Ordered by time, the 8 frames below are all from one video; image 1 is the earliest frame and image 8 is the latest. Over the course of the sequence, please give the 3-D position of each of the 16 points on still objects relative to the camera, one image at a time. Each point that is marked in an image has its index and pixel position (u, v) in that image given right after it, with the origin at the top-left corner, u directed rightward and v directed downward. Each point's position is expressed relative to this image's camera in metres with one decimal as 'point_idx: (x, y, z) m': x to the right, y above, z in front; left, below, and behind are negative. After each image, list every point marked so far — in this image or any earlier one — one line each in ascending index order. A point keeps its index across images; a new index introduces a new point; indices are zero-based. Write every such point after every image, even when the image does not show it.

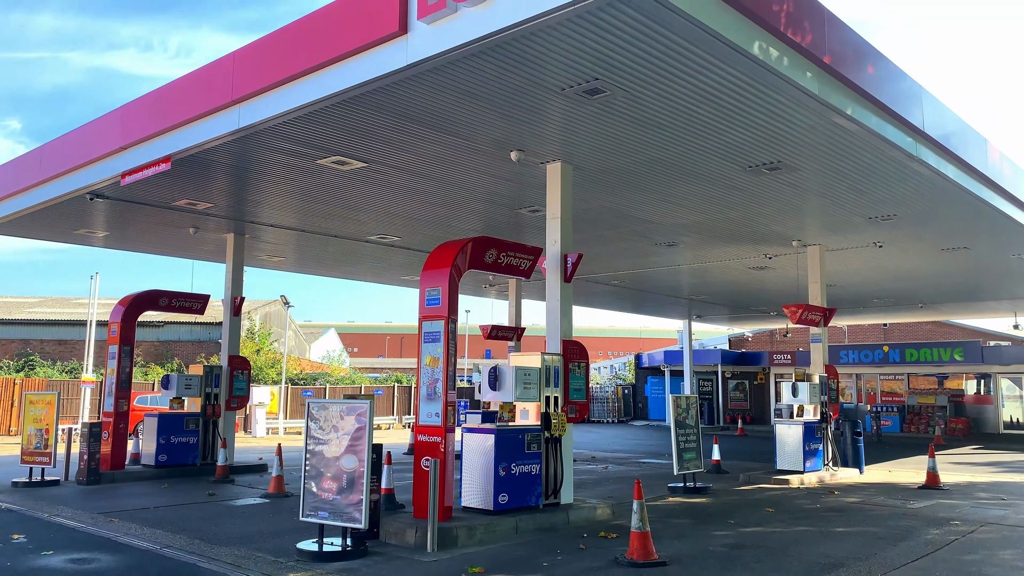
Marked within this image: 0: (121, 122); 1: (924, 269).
0: (-4.5, +1.9, +9.8) m
1: (+8.6, +0.4, +17.5) m
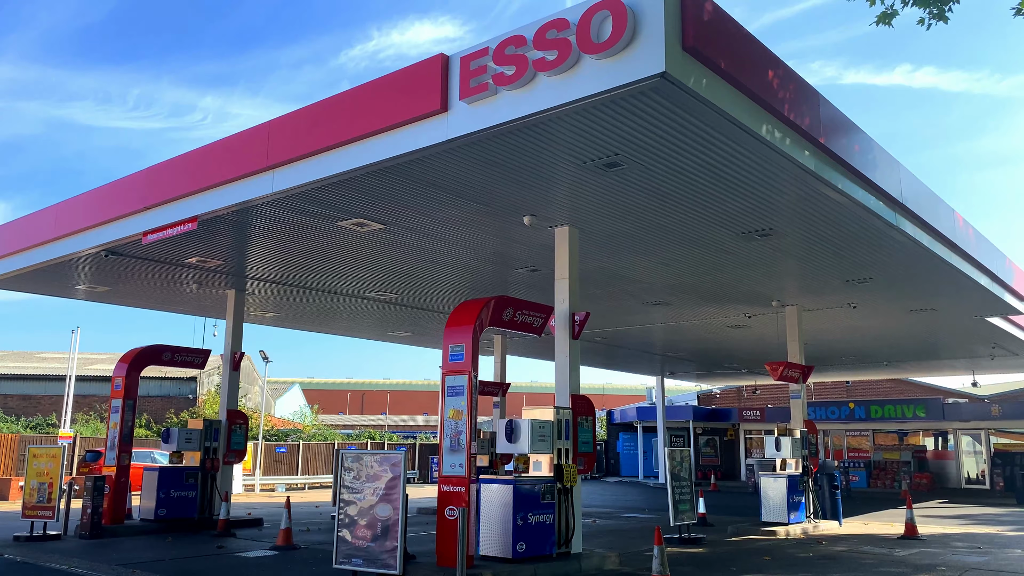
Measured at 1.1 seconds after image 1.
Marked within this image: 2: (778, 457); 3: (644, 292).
0: (-4.4, +1.3, +10.2) m
1: (+8.3, -0.9, +18.4) m
2: (+4.5, -2.9, +14.2) m
3: (+2.3, -0.1, +14.4) m
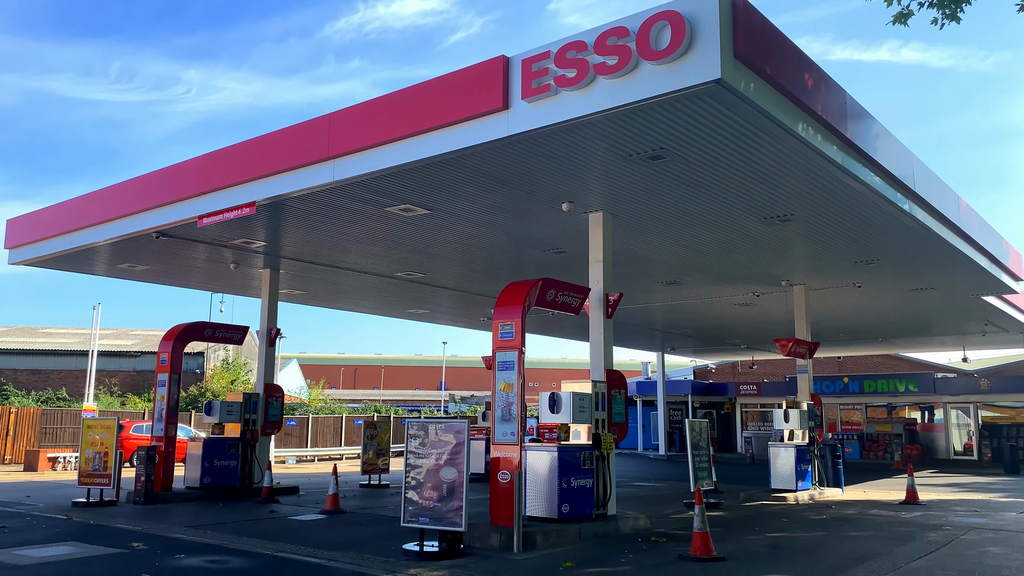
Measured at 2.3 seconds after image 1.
0: (-3.9, +1.5, +10.8) m
1: (+8.7, -0.4, +19.2) m
2: (+4.9, -2.5, +15.0) m
3: (+2.7, +0.3, +15.1) m
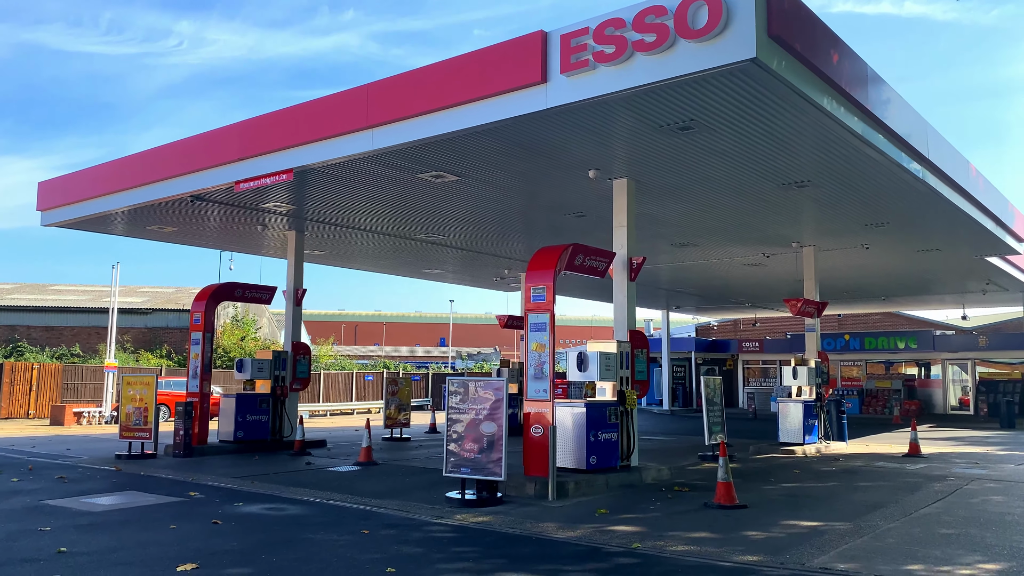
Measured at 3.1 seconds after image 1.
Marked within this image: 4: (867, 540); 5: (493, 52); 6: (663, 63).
0: (-3.6, +2.0, +11.1) m
1: (+9.0, +0.5, +19.7) m
2: (+5.2, -1.8, +15.6) m
3: (+3.0, +1.0, +15.5) m
4: (+2.9, -2.0, +6.8) m
5: (-0.2, +2.4, +8.5) m
6: (+1.3, +2.0, +7.3) m
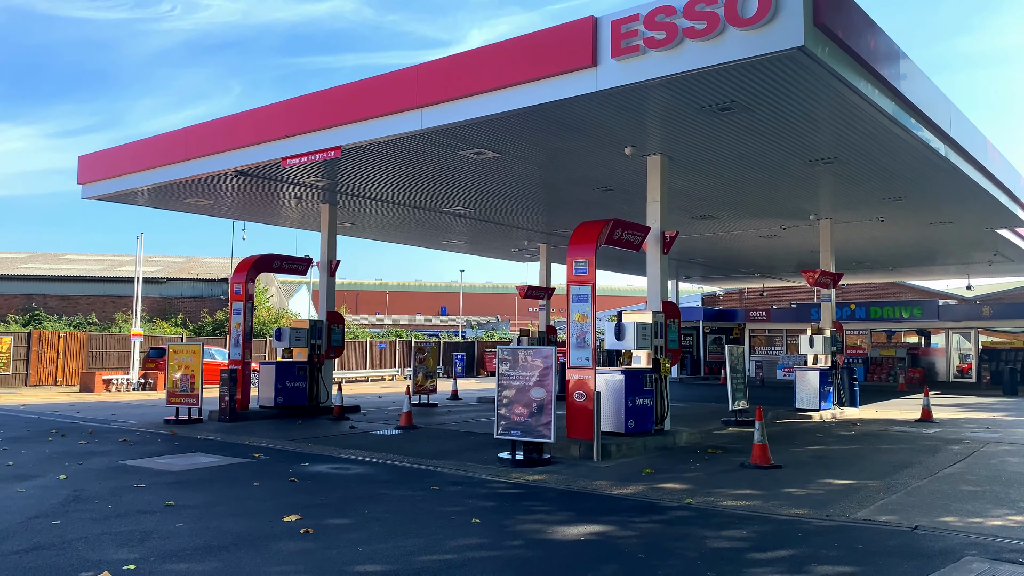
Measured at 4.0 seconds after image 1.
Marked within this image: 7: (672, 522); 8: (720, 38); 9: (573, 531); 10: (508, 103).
0: (-3.1, +2.4, +11.5) m
1: (+9.5, +1.2, +20.2) m
2: (+5.7, -1.2, +16.1) m
3: (+3.5, +1.5, +15.9) m
4: (+3.4, -1.8, +7.3) m
5: (+0.3, +2.7, +8.9) m
6: (+1.8, +2.2, +7.7) m
7: (+1.2, -1.7, +6.2) m
8: (+1.9, +2.3, +7.7) m
9: (+0.4, -1.7, +5.9) m
10: (-0.1, +2.0, +9.3) m
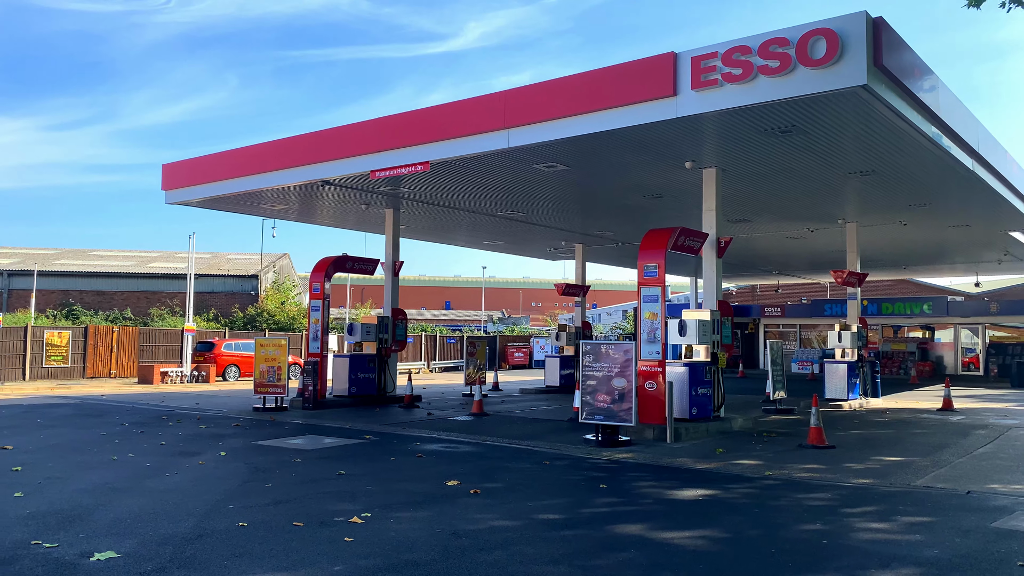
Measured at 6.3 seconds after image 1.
0: (-2.0, +2.4, +12.7) m
1: (+10.5, +1.2, +21.4) m
2: (+6.7, -1.2, +17.4) m
3: (+4.5, +1.5, +17.1) m
4: (+4.4, -1.9, +8.6) m
5: (+1.4, +2.7, +10.1) m
6: (+2.9, +2.2, +8.9) m
7: (+2.2, -1.8, +7.4) m
8: (+2.9, +2.2, +8.9) m
9: (+1.5, -1.7, +7.1) m
10: (+1.0, +2.0, +10.4) m
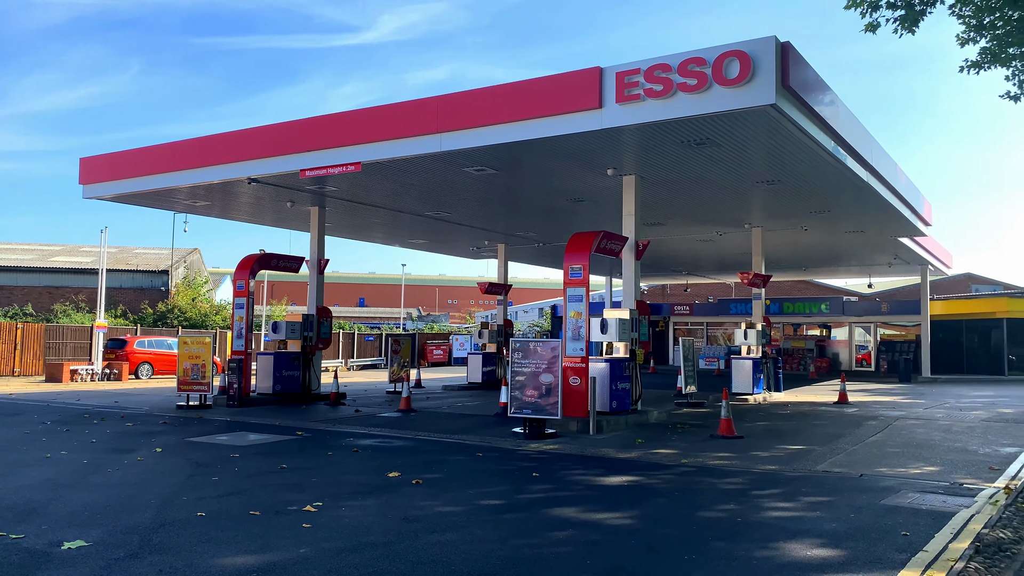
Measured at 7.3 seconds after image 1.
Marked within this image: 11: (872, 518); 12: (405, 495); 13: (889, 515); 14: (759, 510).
0: (-3.1, +2.4, +12.8) m
1: (+8.4, +1.2, +22.8) m
2: (+5.1, -1.2, +18.4) m
3: (+2.9, +1.5, +17.9) m
4: (+3.7, -1.9, +9.4) m
5: (+0.5, +2.6, +10.6) m
6: (+2.2, +2.1, +9.6) m
7: (+1.6, -1.8, +8.1) m
8: (+2.2, +2.2, +9.6) m
9: (+0.9, -1.8, +7.7) m
10: (+0.1, +2.0, +10.9) m
11: (+2.6, -1.7, +6.1) m
12: (-0.8, -1.6, +6.5) m
13: (+2.8, -1.7, +6.2) m
14: (+1.9, -1.7, +6.3) m
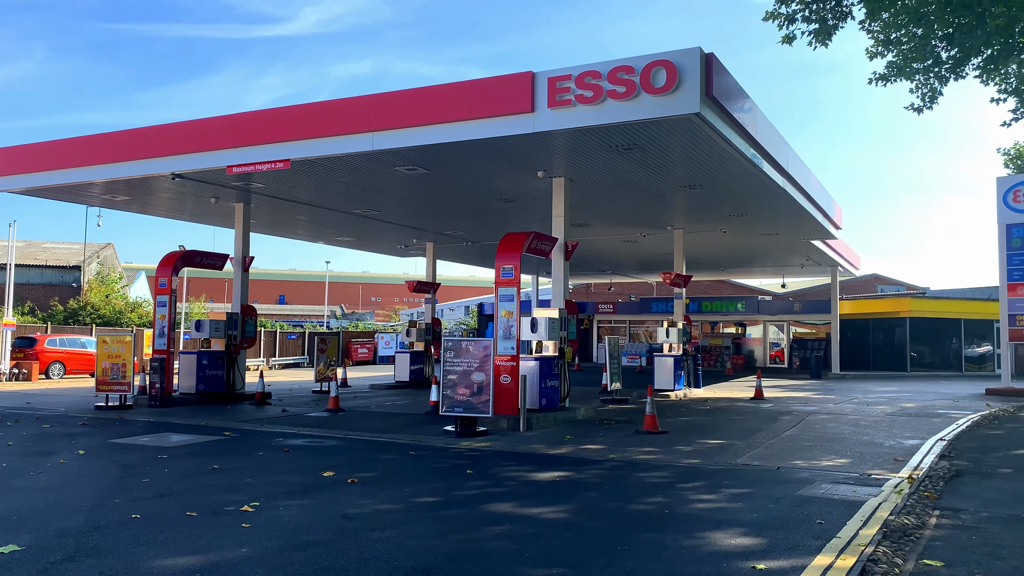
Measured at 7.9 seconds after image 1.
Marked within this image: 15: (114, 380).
0: (-4.2, +2.5, +12.6) m
1: (+6.4, +1.2, +23.7) m
2: (+3.5, -1.2, +19.0) m
3: (+1.4, +1.6, +18.3) m
4: (+2.9, -1.9, +9.9) m
5: (-0.3, +2.6, +10.8) m
6: (+1.4, +2.1, +9.9) m
7: (+1.0, -1.8, +8.4) m
8: (+1.5, +2.2, +9.9) m
9: (+0.3, -1.8, +7.9) m
10: (-0.8, +2.0, +11.1) m
11: (+2.1, -1.7, +6.4) m
12: (-1.3, -1.6, +6.5) m
13: (+2.3, -1.7, +6.6) m
14: (+1.4, -1.7, +6.6) m
15: (-6.7, -1.6, +14.1) m
